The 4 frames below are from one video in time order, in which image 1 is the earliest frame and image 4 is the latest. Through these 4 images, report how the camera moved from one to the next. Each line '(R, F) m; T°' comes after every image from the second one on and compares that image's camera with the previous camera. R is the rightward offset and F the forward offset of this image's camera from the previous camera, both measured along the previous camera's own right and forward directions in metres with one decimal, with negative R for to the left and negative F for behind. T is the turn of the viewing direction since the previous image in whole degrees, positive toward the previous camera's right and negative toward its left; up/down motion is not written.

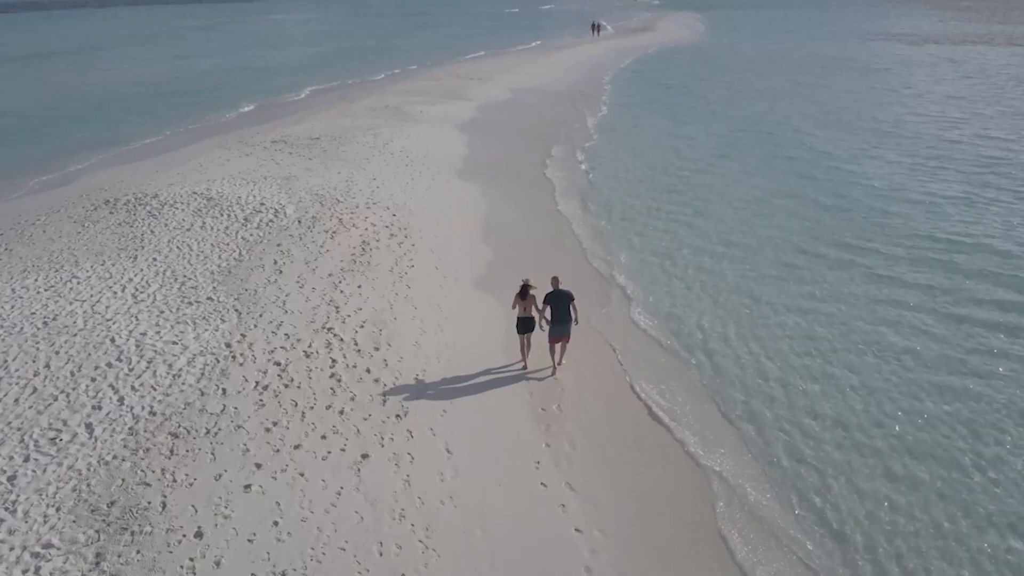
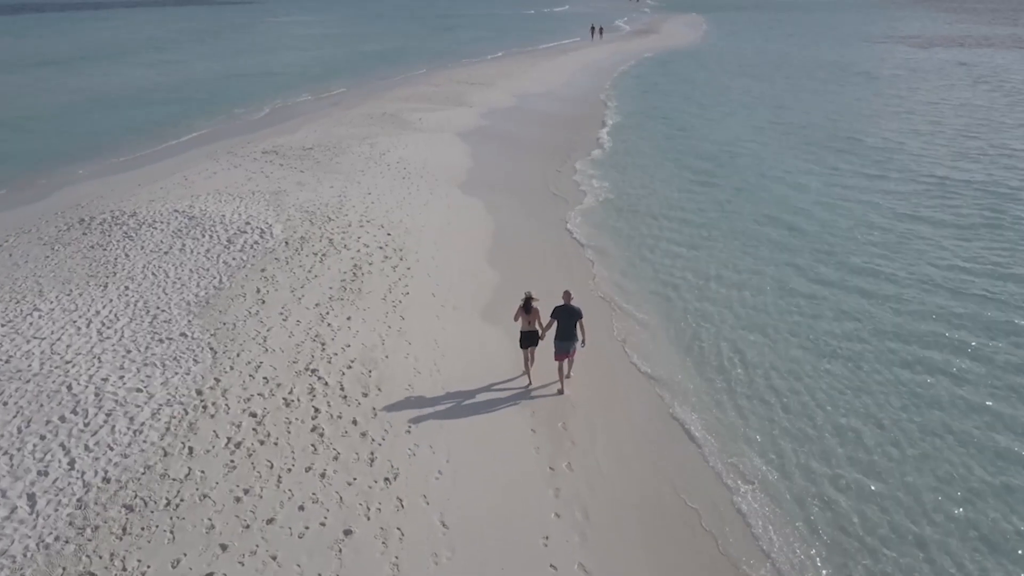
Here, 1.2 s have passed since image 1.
(0.0, +1.2) m; 0°
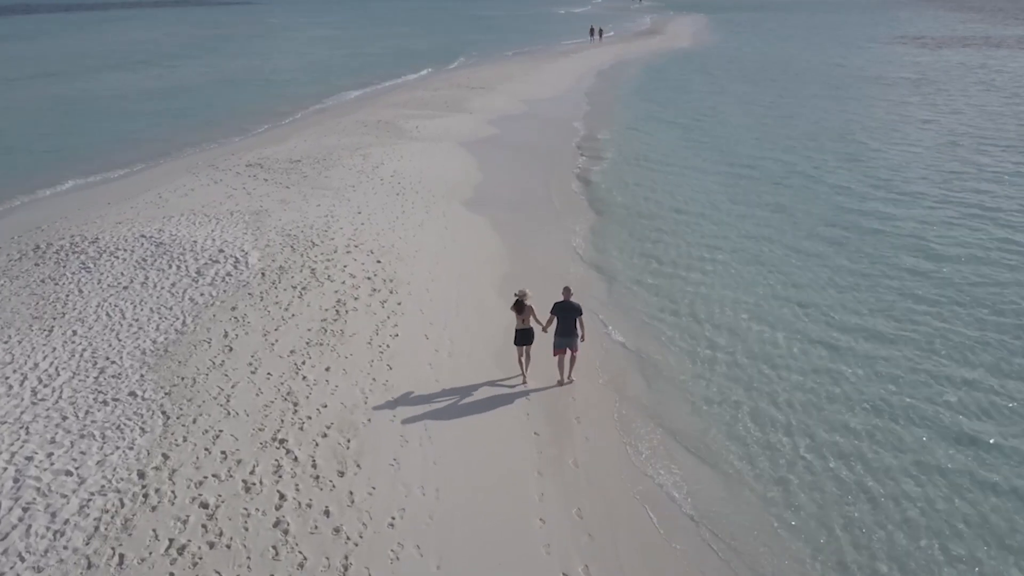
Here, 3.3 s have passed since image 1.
(0.0, +1.7) m; 0°
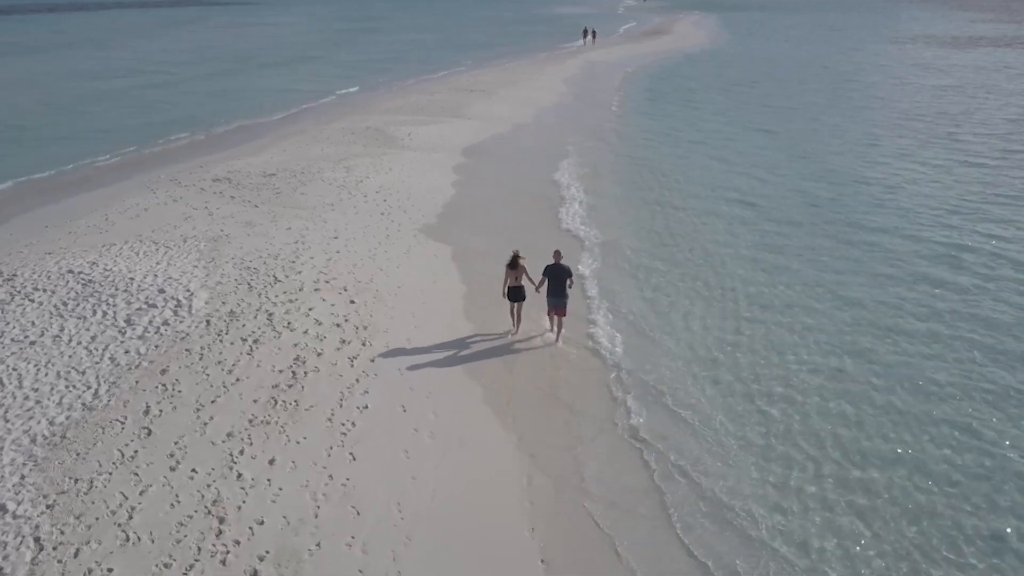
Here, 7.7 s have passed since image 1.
(0.0, +2.5) m; 0°
